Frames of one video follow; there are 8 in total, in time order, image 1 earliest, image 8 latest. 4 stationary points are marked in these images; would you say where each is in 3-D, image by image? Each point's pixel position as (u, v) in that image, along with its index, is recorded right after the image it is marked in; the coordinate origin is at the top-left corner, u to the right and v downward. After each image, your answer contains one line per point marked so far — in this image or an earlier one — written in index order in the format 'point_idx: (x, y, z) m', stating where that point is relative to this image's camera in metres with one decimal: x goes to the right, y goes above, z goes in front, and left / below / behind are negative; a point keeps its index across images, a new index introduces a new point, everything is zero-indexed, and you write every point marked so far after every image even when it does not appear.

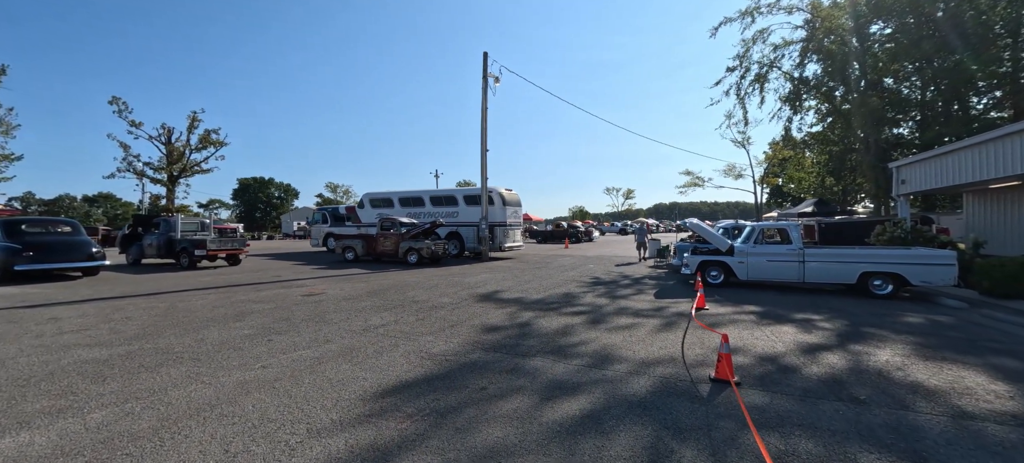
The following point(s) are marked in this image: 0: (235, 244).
0: (-10.2, -0.5, +17.2) m
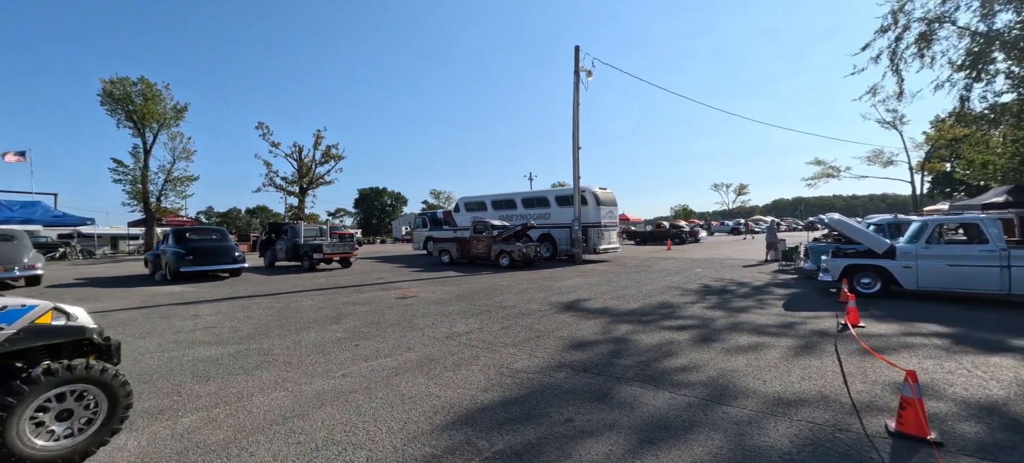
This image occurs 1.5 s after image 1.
0: (-6.6, -0.7, +18.2) m
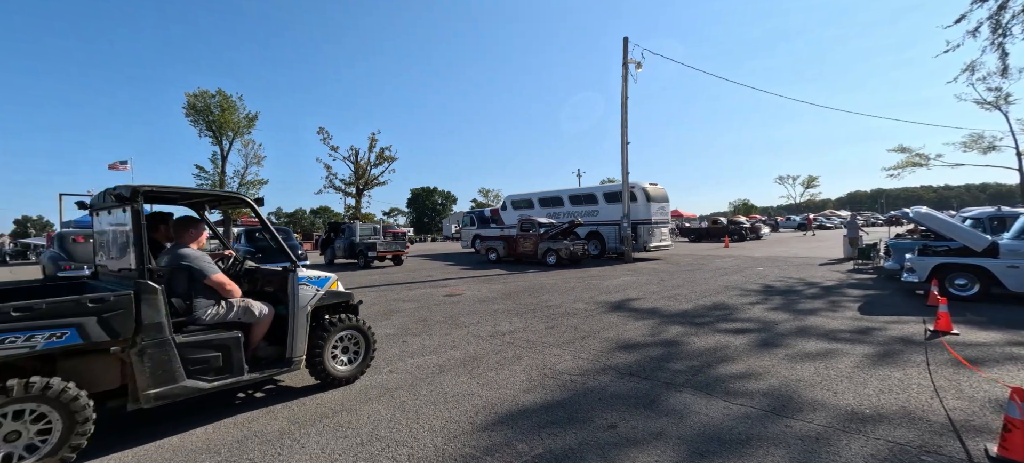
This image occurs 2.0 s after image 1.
0: (-4.7, -0.6, +18.7) m
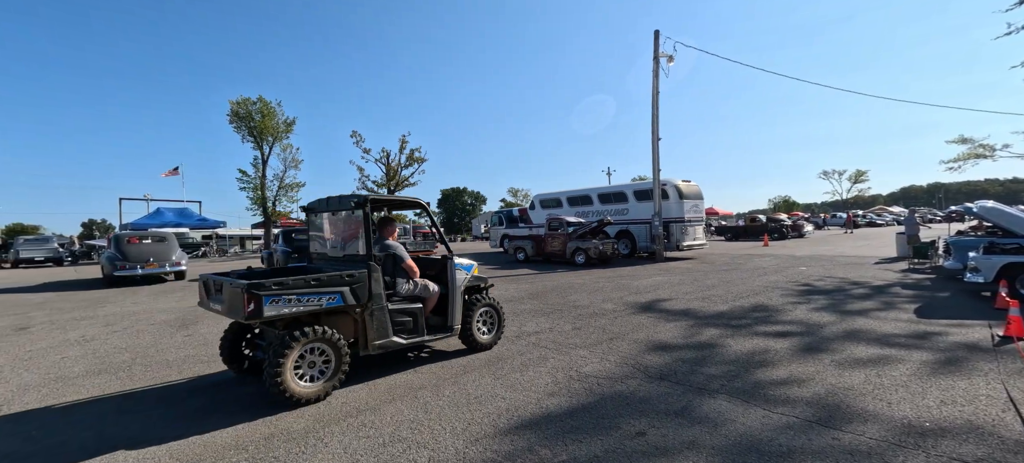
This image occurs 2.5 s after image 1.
0: (-3.5, -0.6, +18.8) m
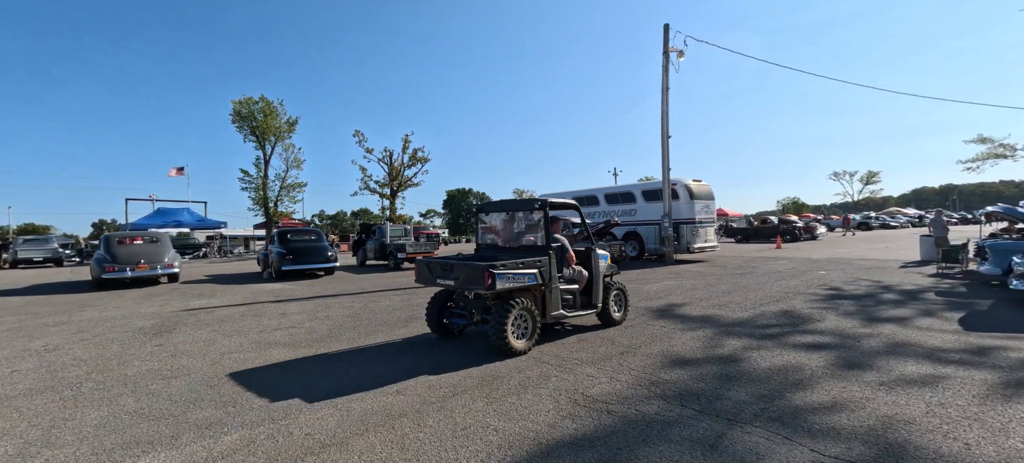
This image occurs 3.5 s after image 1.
0: (-3.4, -0.6, +18.2) m
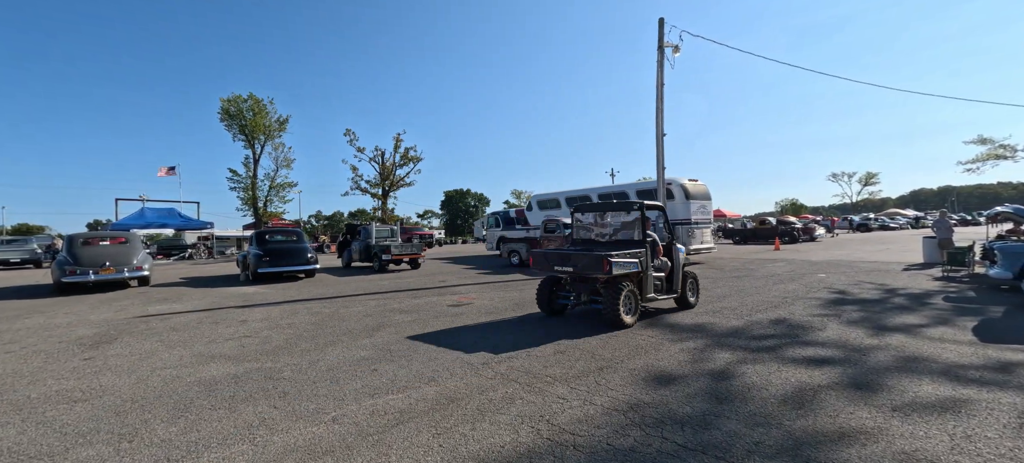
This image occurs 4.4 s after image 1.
0: (-3.8, -0.7, +17.6) m
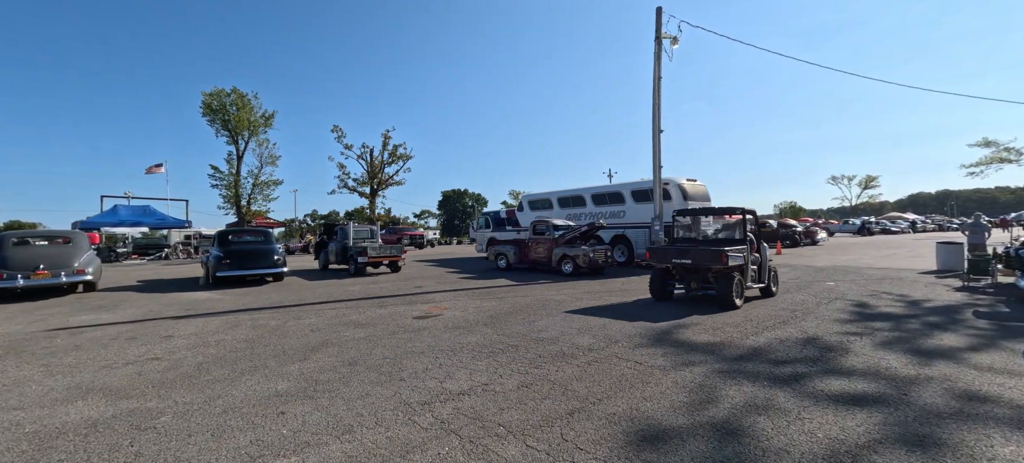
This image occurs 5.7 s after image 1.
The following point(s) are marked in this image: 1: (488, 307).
0: (-4.3, -0.7, +16.5) m
1: (-0.5, -1.5, +9.2) m
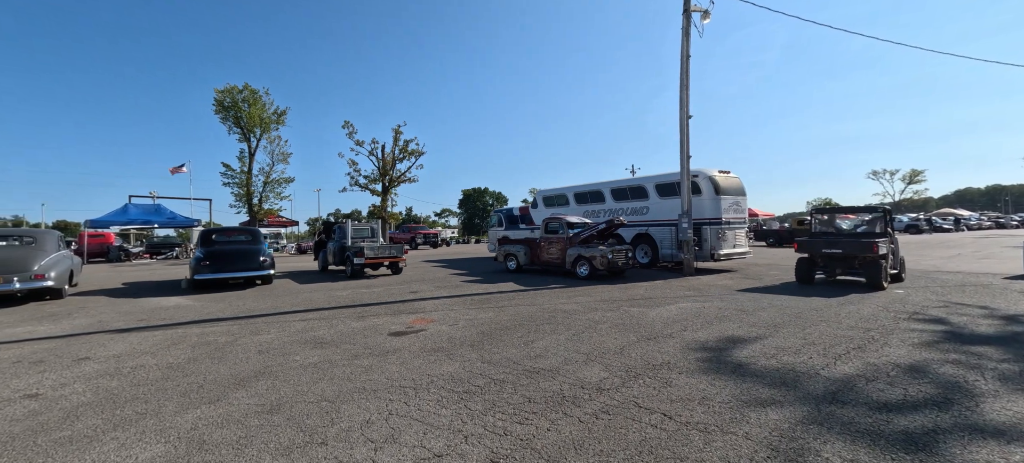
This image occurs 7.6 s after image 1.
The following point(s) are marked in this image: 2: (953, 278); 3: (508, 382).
0: (-3.9, -0.7, +15.3) m
1: (-0.5, -1.5, +7.8) m
2: (+10.8, -1.1, +11.2) m
3: (-0.1, -1.5, +4.5) m
